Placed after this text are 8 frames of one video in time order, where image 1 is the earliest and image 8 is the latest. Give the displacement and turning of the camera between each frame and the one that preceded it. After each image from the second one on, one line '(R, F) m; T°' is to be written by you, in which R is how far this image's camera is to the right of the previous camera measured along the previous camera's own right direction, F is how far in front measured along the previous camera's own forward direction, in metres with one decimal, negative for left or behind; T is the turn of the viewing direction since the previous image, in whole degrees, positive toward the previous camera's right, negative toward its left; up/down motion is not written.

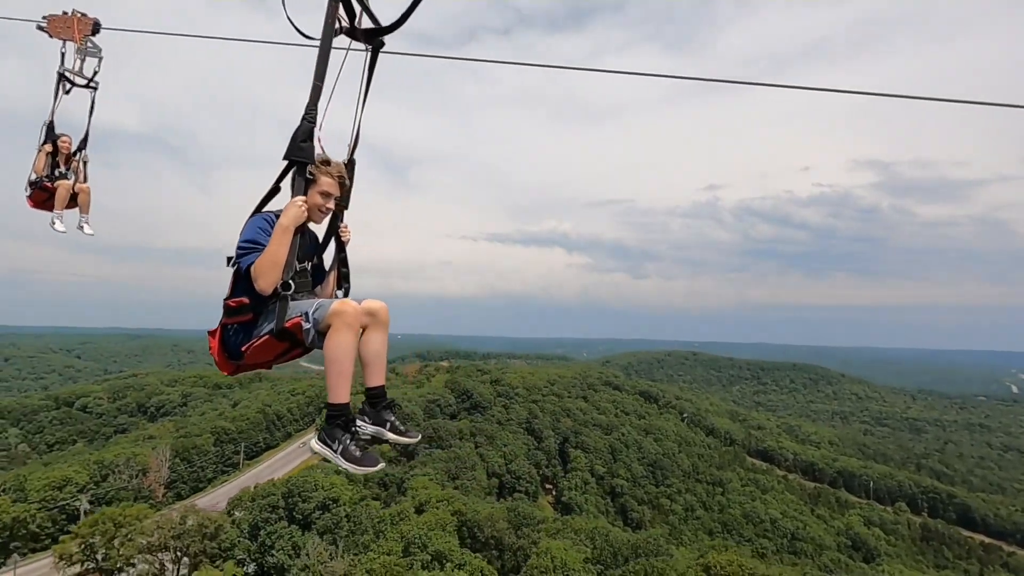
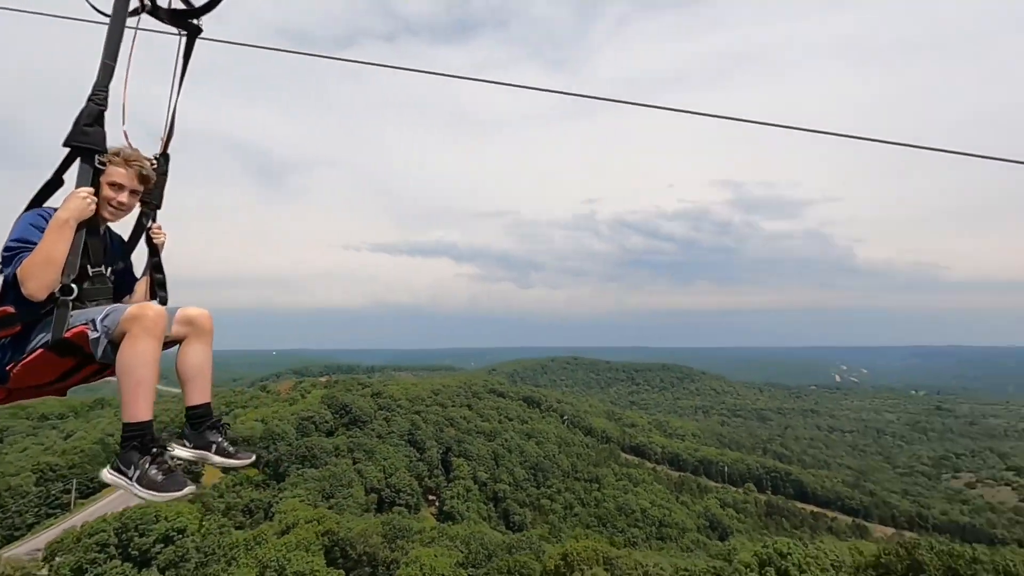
(+0.6, -0.3) m; +12°
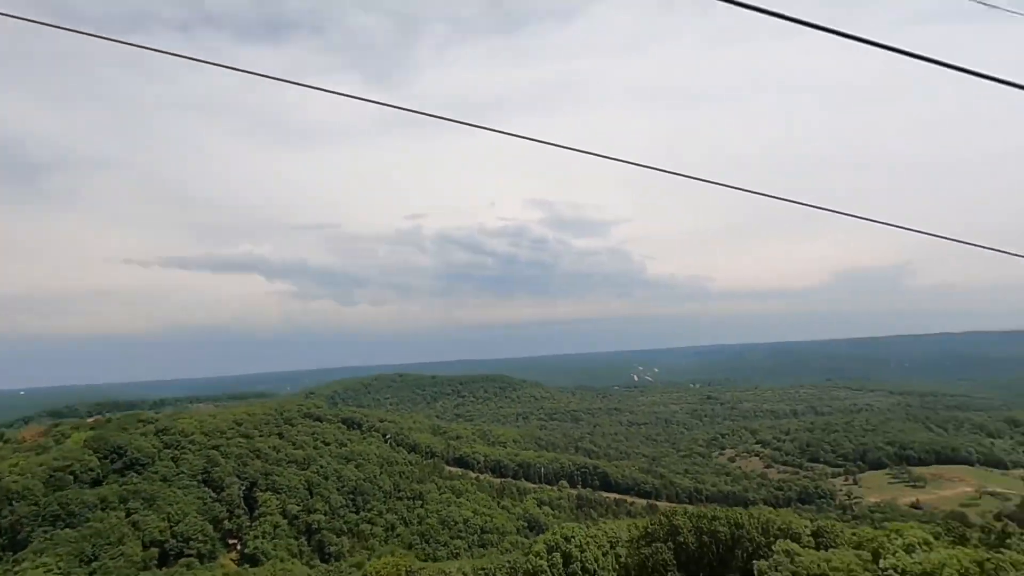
(+0.7, -0.2) m; +18°
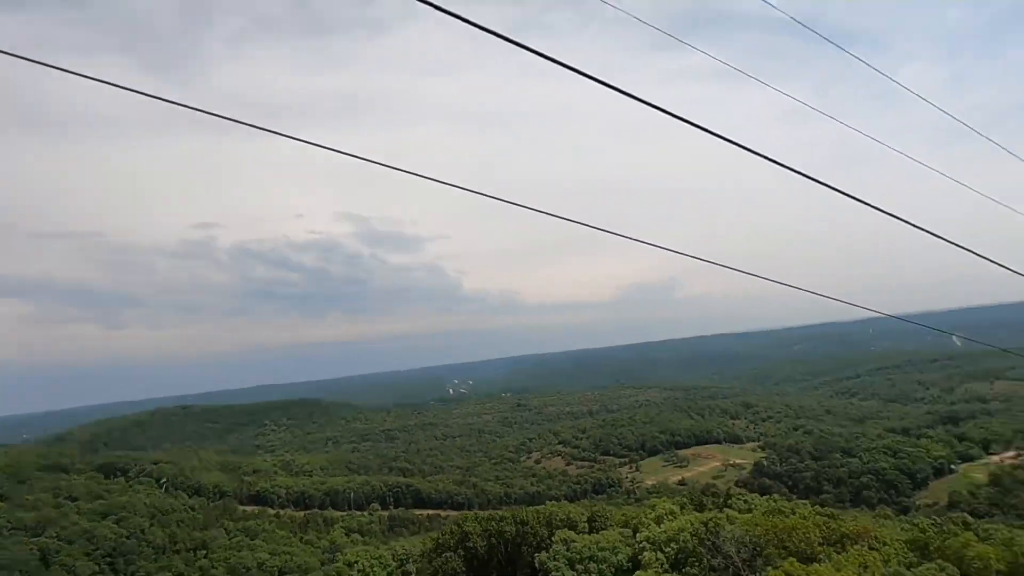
(+0.7, 0.0) m; +20°
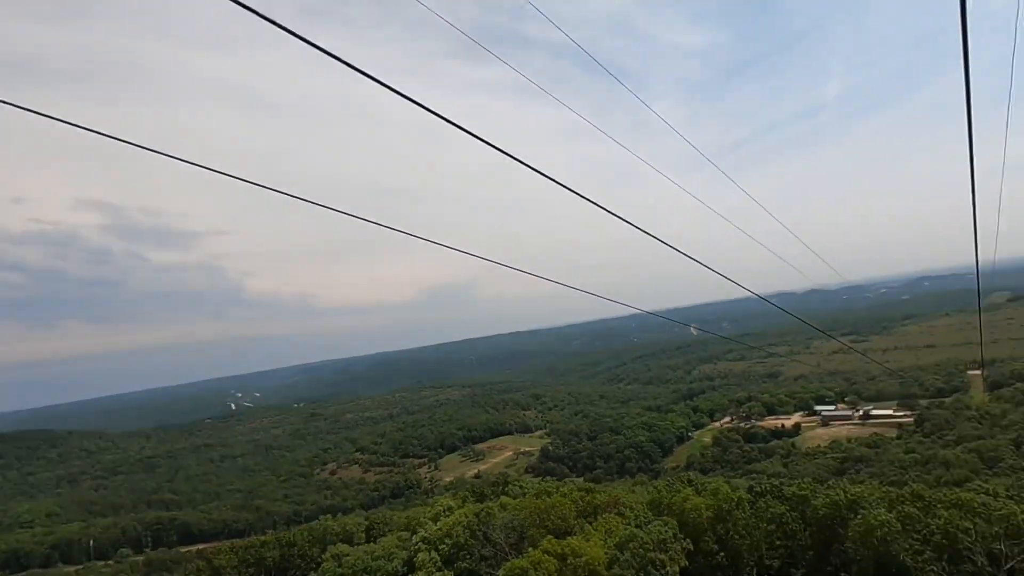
(+0.7, +0.3) m; +21°
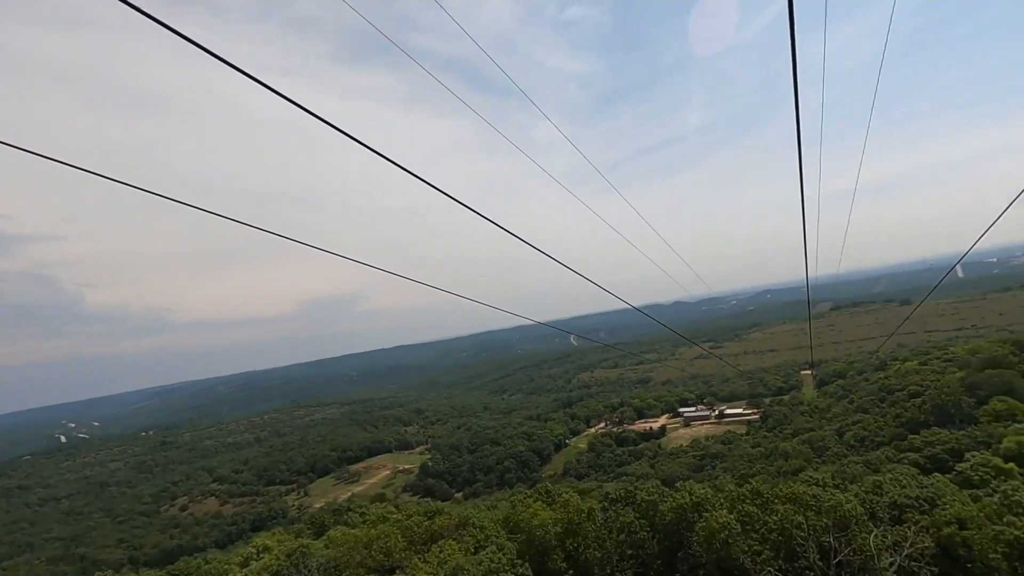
(+1.2, +1.3) m; +12°
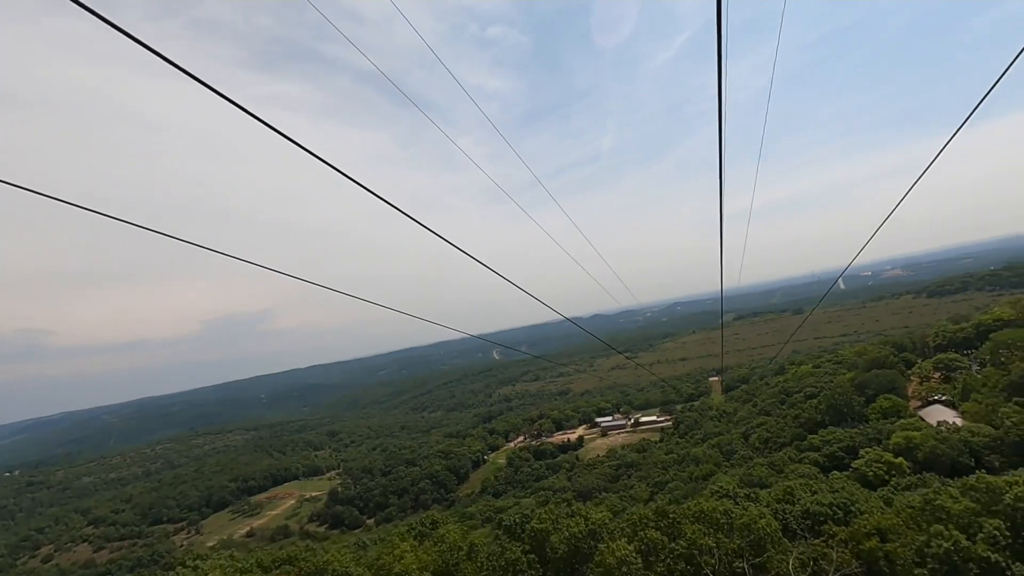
(+1.1, +2.0) m; +8°
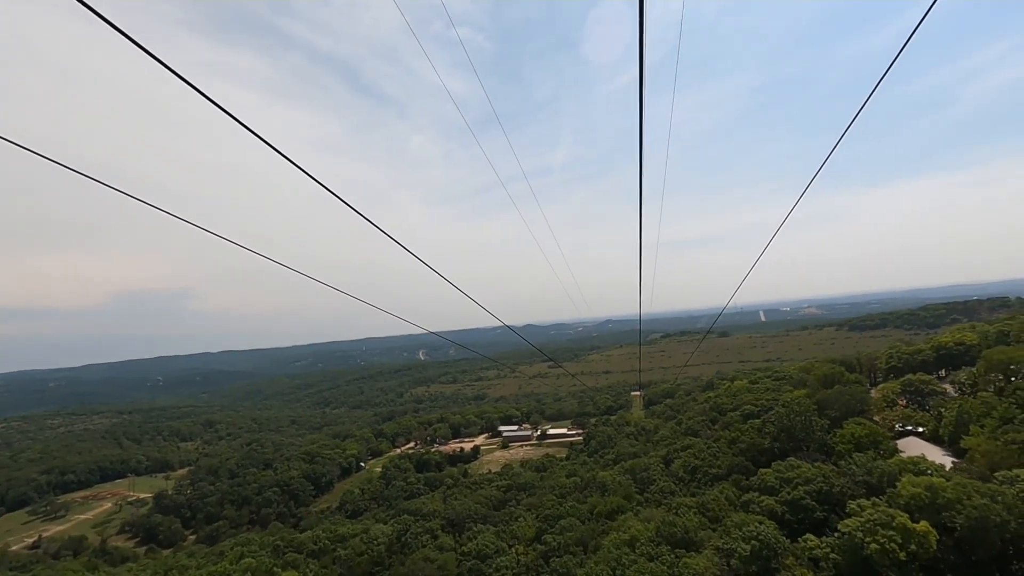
(+5.1, +12.8) m; +7°
